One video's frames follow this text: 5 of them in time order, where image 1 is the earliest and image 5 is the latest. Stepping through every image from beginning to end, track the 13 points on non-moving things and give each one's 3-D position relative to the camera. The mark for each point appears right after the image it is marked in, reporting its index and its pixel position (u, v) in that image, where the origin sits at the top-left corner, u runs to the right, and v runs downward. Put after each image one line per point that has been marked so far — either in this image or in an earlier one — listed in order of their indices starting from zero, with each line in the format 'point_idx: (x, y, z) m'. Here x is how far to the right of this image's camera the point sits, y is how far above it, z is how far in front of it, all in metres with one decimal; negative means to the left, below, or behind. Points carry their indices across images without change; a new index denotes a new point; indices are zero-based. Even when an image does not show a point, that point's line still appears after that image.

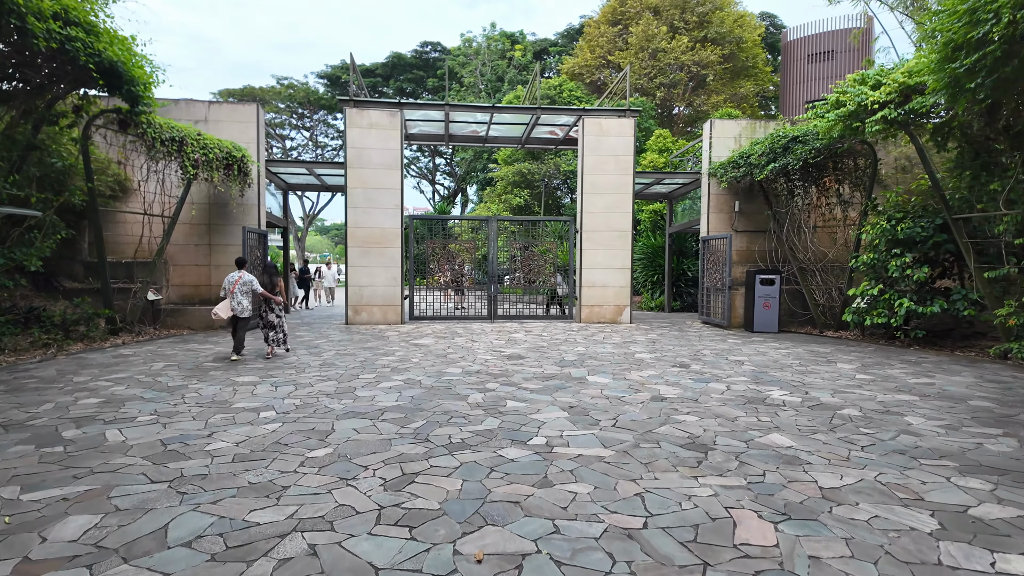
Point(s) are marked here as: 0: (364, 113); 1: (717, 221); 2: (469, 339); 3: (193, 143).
0: (-2.9, +3.5, +12.0) m
1: (+4.3, +1.4, +12.6) m
2: (-0.7, -0.8, +9.6) m
3: (-5.1, +2.3, +9.6) m
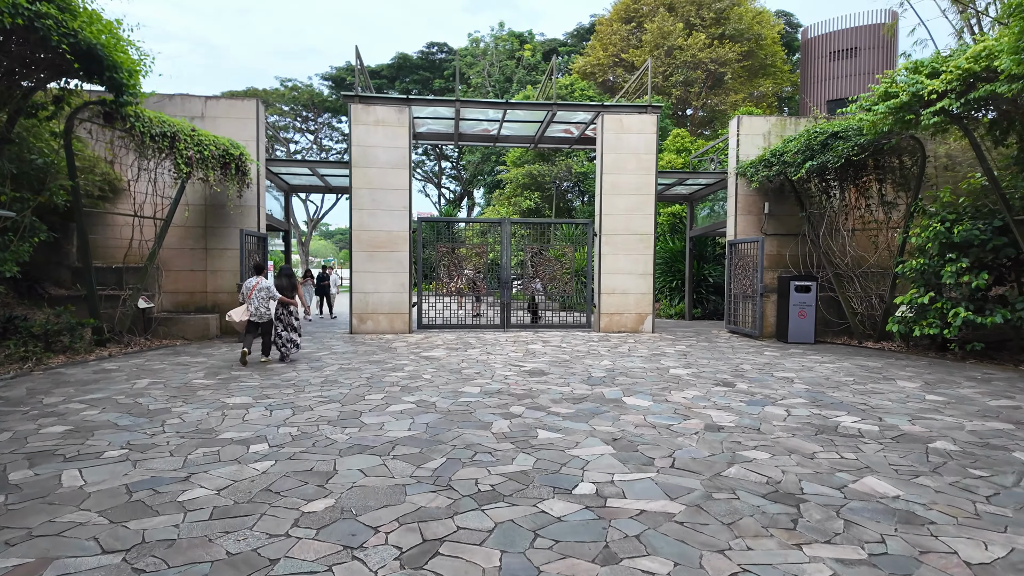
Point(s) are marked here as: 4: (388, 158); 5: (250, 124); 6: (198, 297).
0: (-2.6, +3.3, +11.3) m
1: (+4.5, +1.3, +11.8) m
2: (-0.4, -0.9, +8.8) m
3: (-4.8, +2.2, +8.9) m
4: (-2.3, +2.4, +11.4) m
5: (-4.7, +3.0, +11.0) m
6: (-5.6, -0.2, +10.9) m
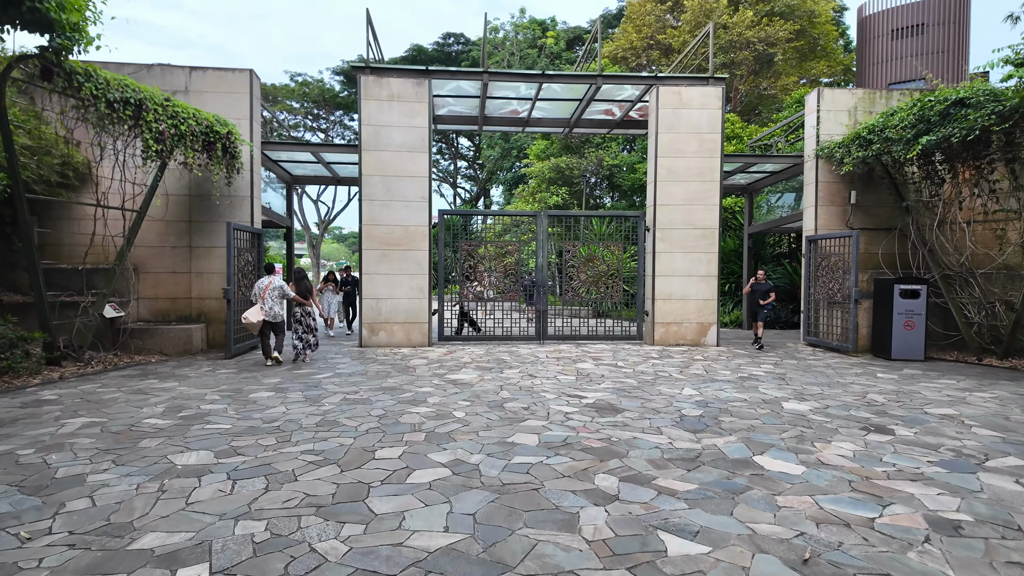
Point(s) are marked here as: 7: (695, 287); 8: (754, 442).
0: (-2.0, +3.3, +9.6) m
1: (+5.2, +1.2, +9.9) m
2: (+0.2, -1.0, +7.0) m
3: (-4.2, +2.1, +7.2) m
4: (-1.7, +2.4, +9.6) m
5: (-4.1, +2.9, +9.3) m
6: (-5.0, -0.2, +9.2) m
7: (+3.0, 0.0, +9.9) m
8: (+1.7, -1.1, +4.3) m
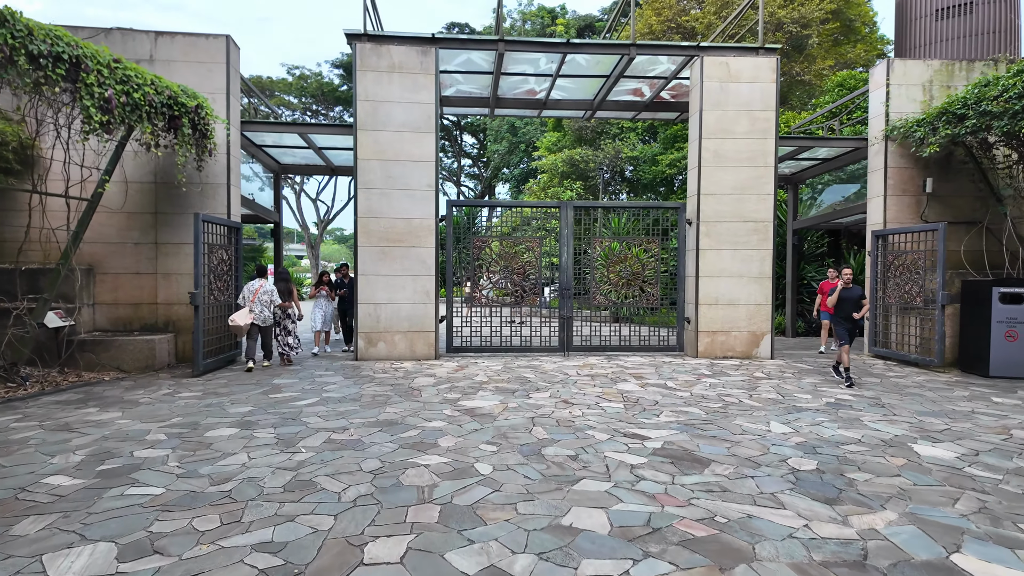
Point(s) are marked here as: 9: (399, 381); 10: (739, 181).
0: (-1.7, +3.2, +8.2) m
1: (+5.4, +1.2, +8.5) m
2: (+0.4, -1.0, +5.6) m
3: (-4.0, +2.1, +5.8) m
4: (-1.4, +2.3, +8.2) m
5: (-3.8, +2.8, +7.9) m
6: (-4.7, -0.3, +7.8) m
7: (+3.3, 0.0, +8.5) m
8: (+2.0, -1.1, +2.9) m
9: (-1.2, -1.0, +6.5) m
10: (+3.2, +1.5, +8.5) m
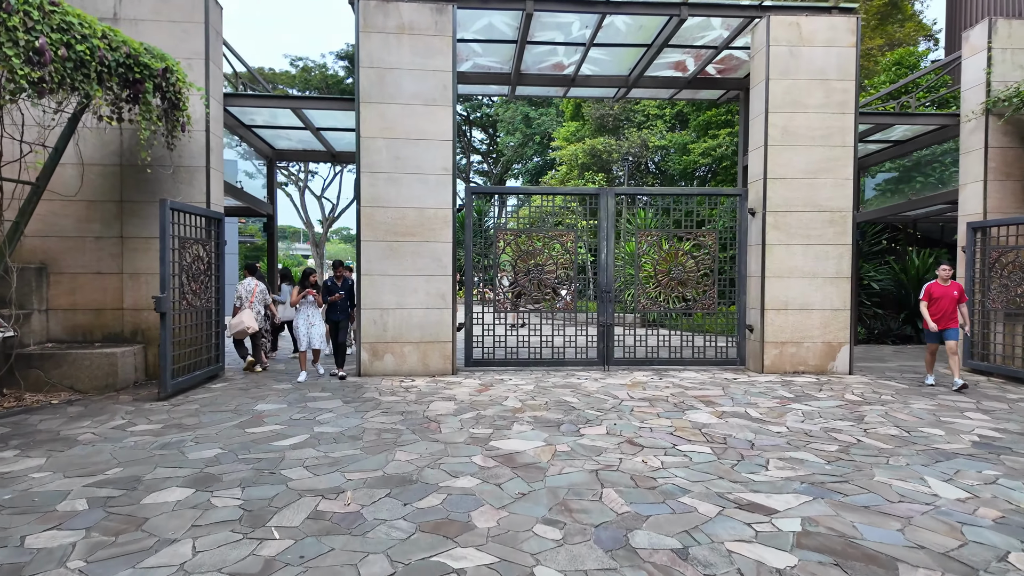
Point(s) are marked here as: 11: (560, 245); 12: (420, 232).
0: (-1.4, +3.2, +6.9) m
1: (+5.8, +1.1, +7.2) m
2: (+0.8, -1.0, +4.3) m
3: (-3.6, +2.1, +4.6) m
4: (-1.1, +2.3, +6.9) m
5: (-3.5, +2.8, +6.6) m
6: (-4.4, -0.3, +6.5) m
7: (+3.6, -0.1, +7.2) m
8: (+2.3, -1.1, +1.5) m
9: (-0.9, -1.0, +5.2) m
10: (+3.5, +1.5, +7.1) m
11: (+0.6, +0.5, +7.6) m
12: (-1.1, +0.6, +6.9) m
